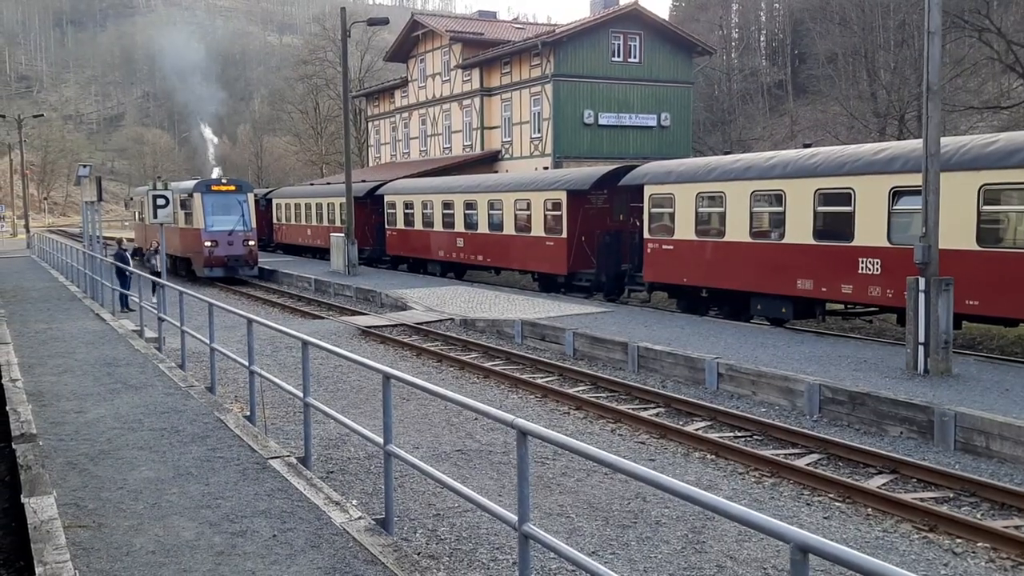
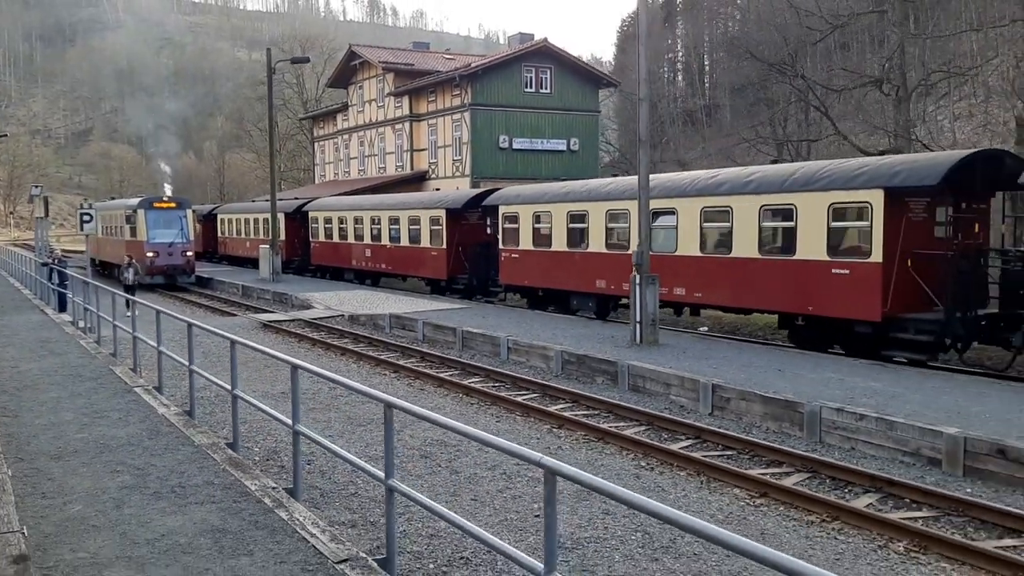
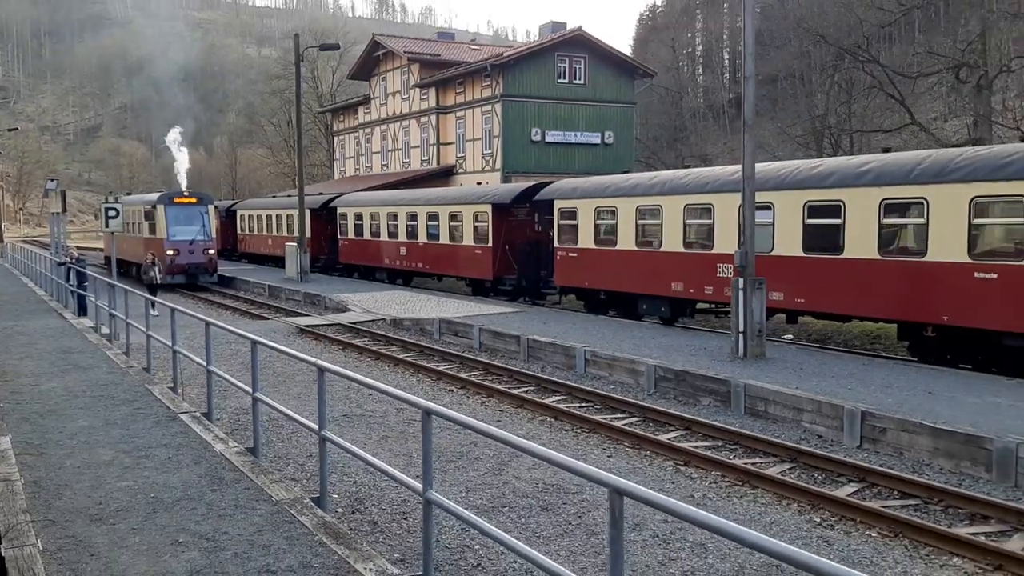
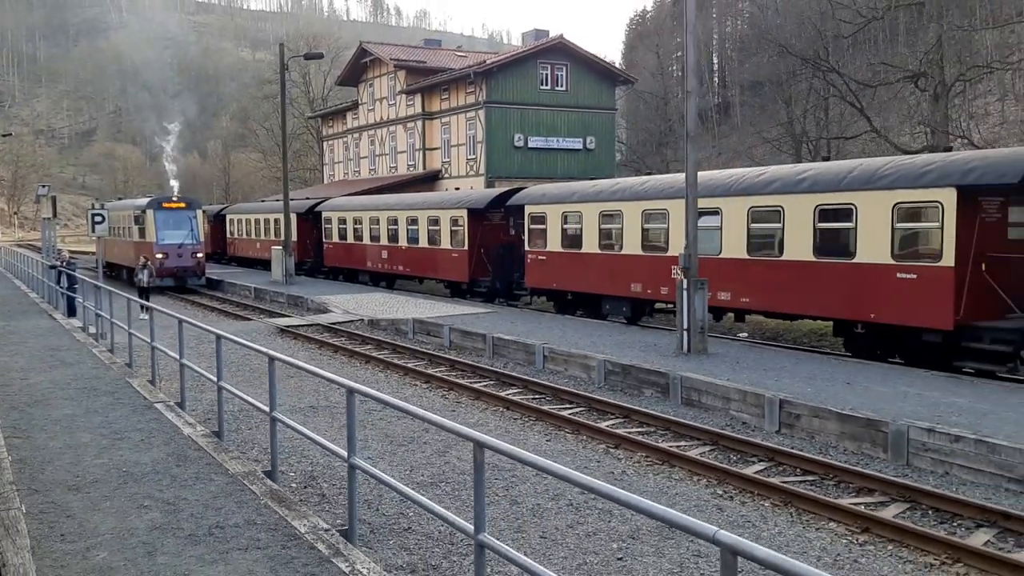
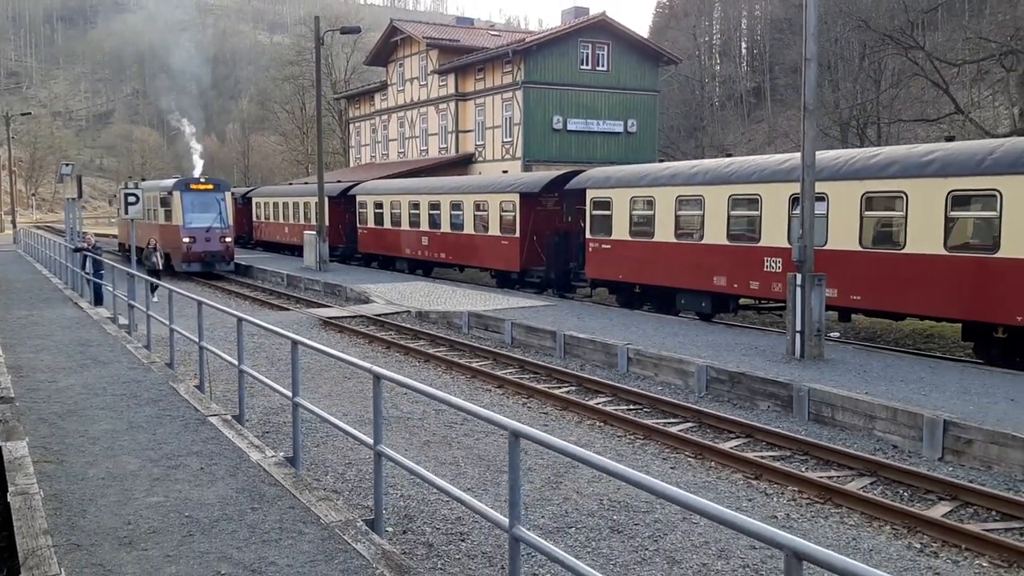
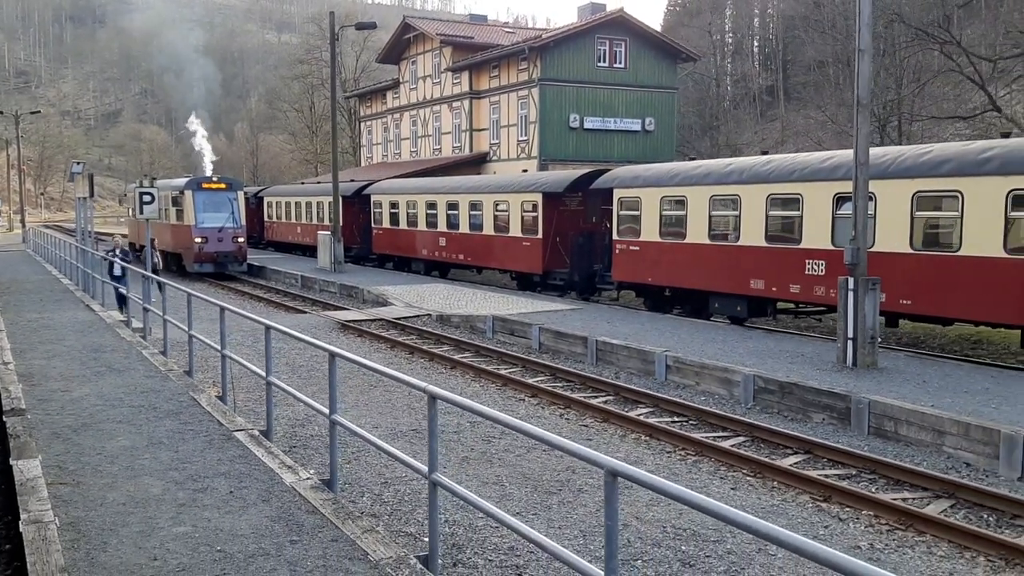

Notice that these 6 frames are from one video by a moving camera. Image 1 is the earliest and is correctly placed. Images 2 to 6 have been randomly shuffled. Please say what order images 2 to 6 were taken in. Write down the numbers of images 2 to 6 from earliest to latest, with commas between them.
6, 5, 3, 4, 2
